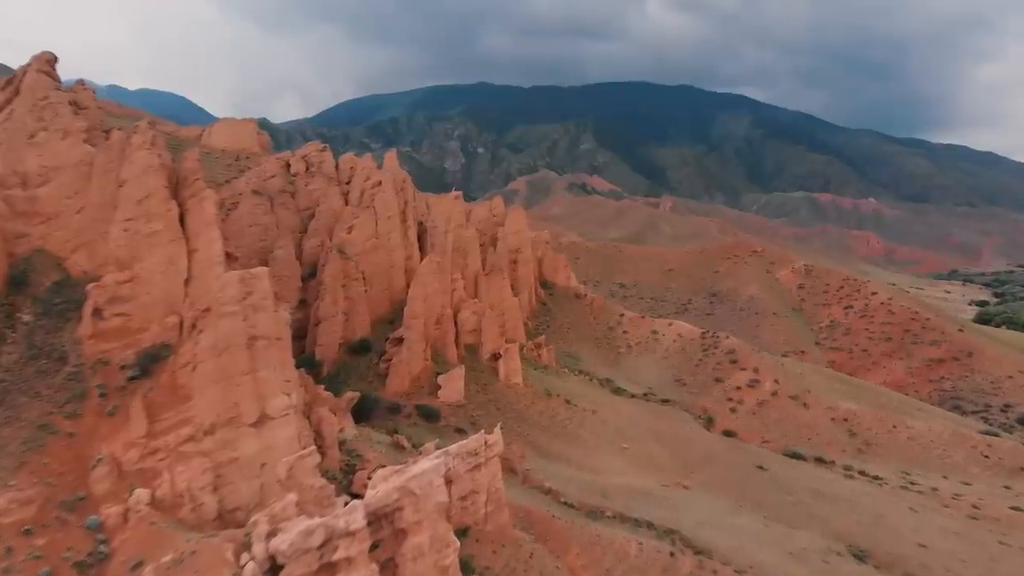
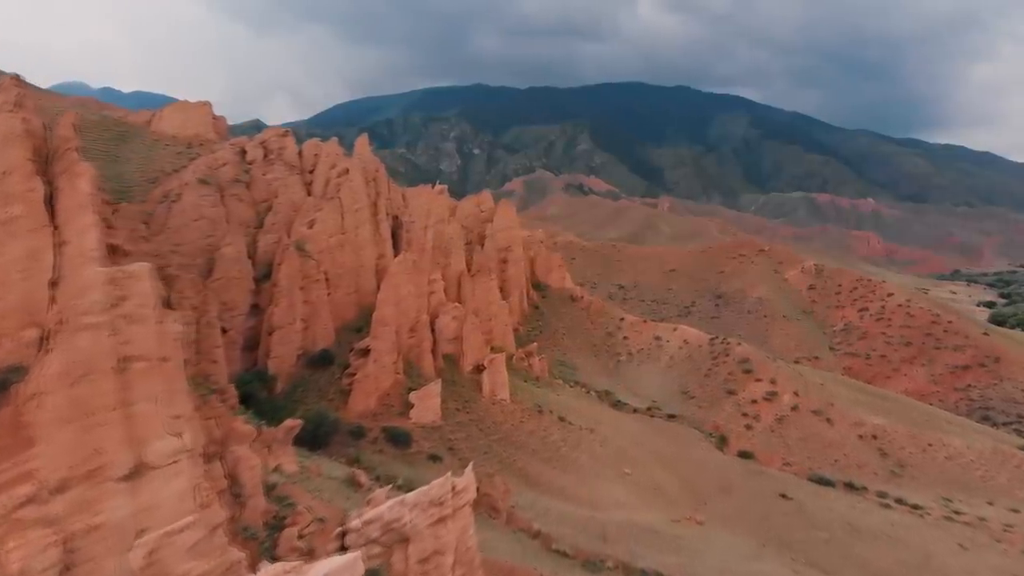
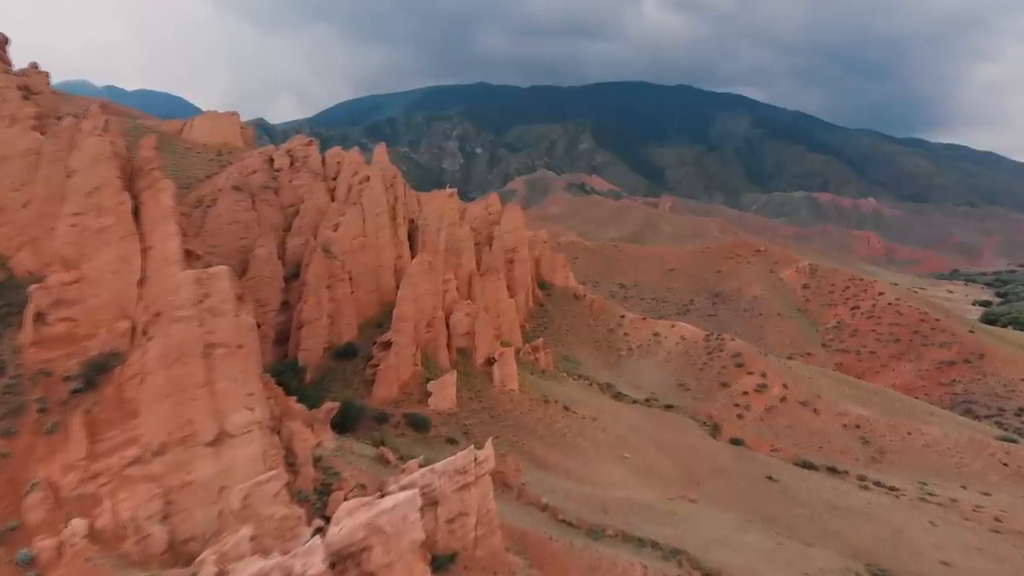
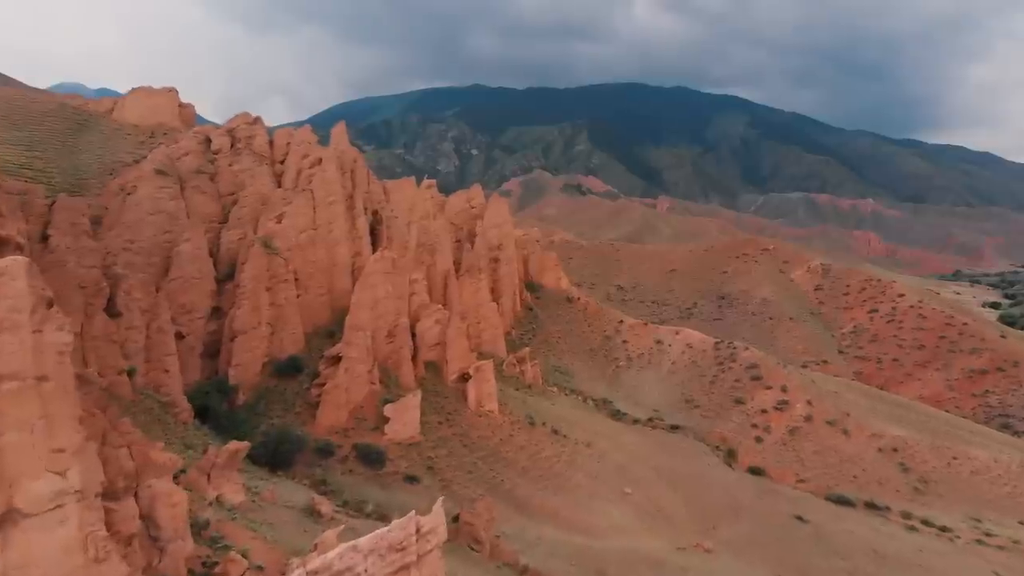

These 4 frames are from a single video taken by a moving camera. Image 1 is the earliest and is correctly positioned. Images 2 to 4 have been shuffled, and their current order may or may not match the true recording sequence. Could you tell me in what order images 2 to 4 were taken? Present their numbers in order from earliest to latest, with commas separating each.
3, 2, 4
